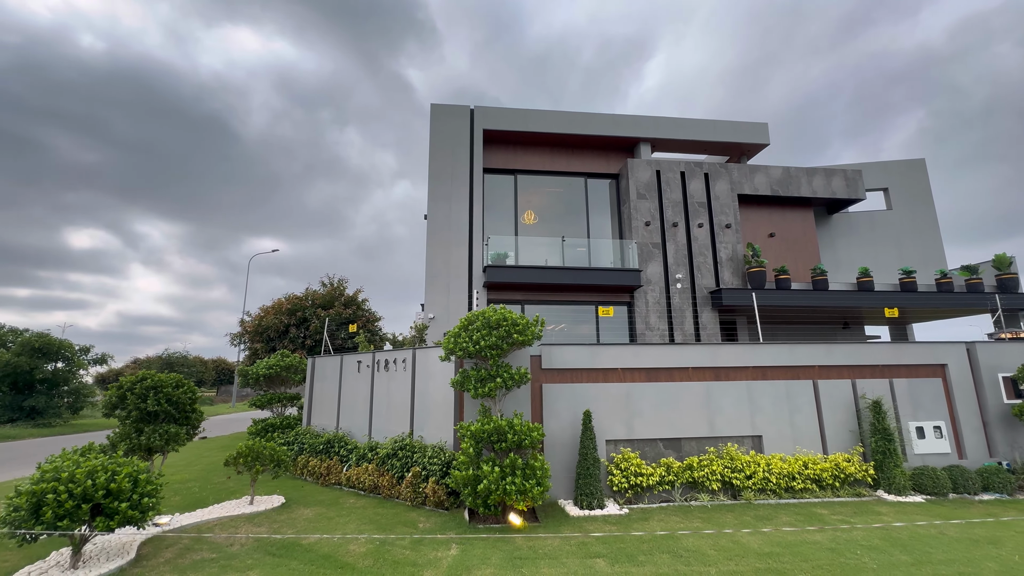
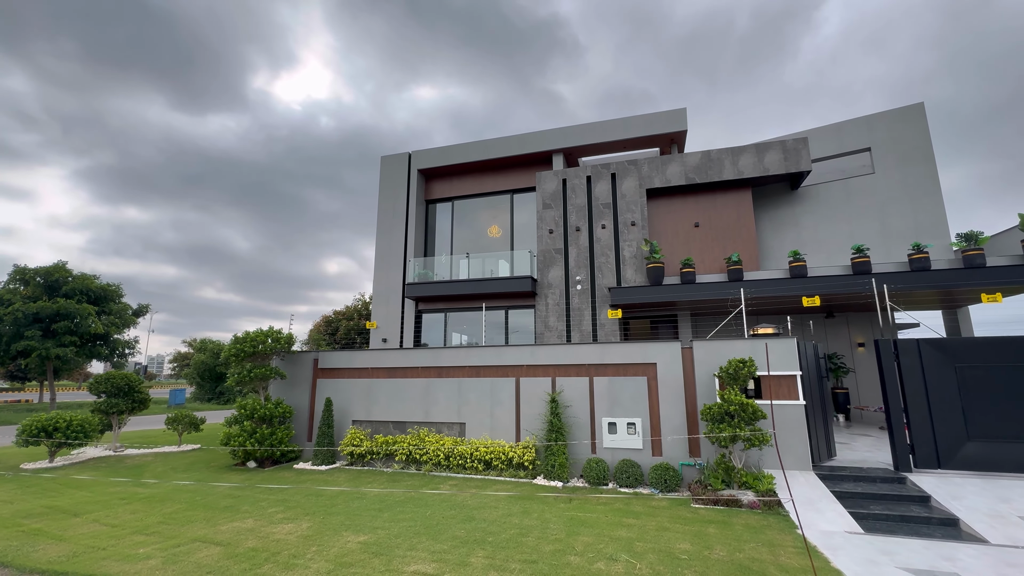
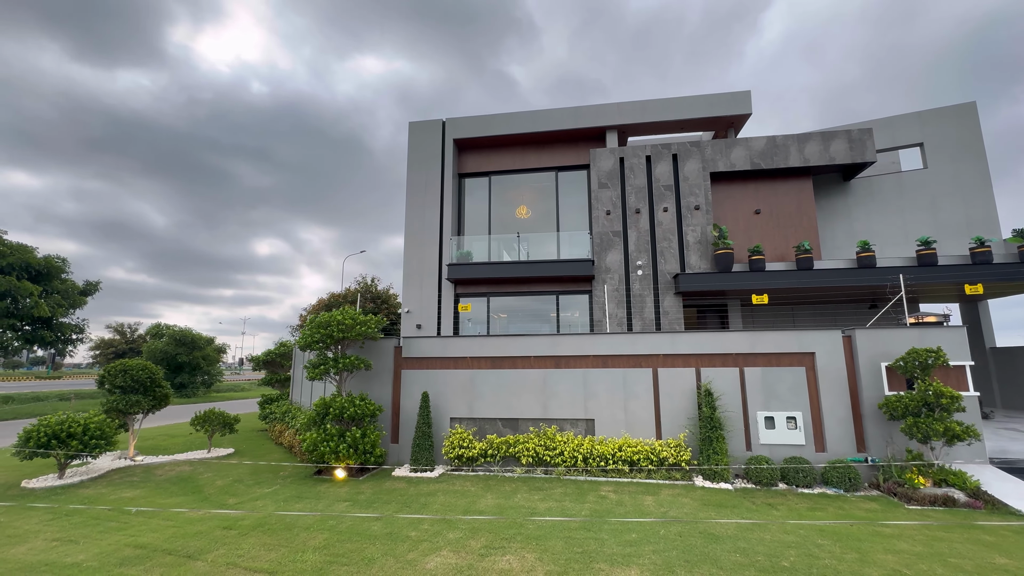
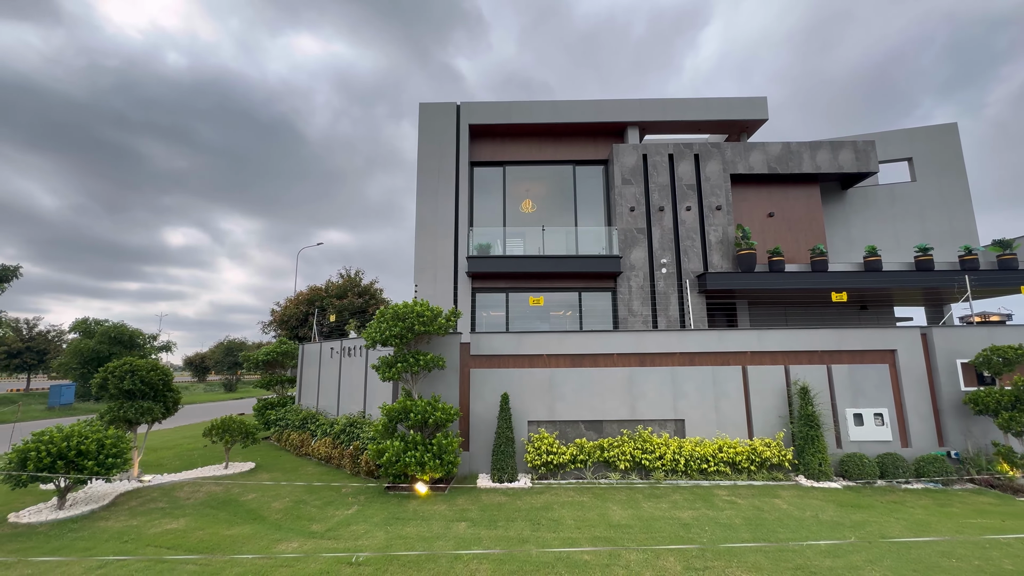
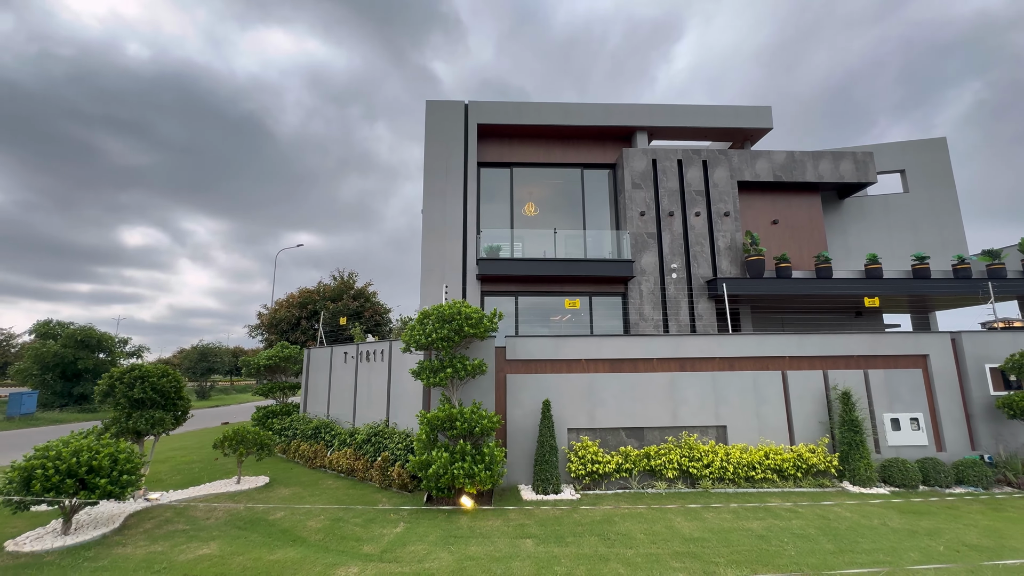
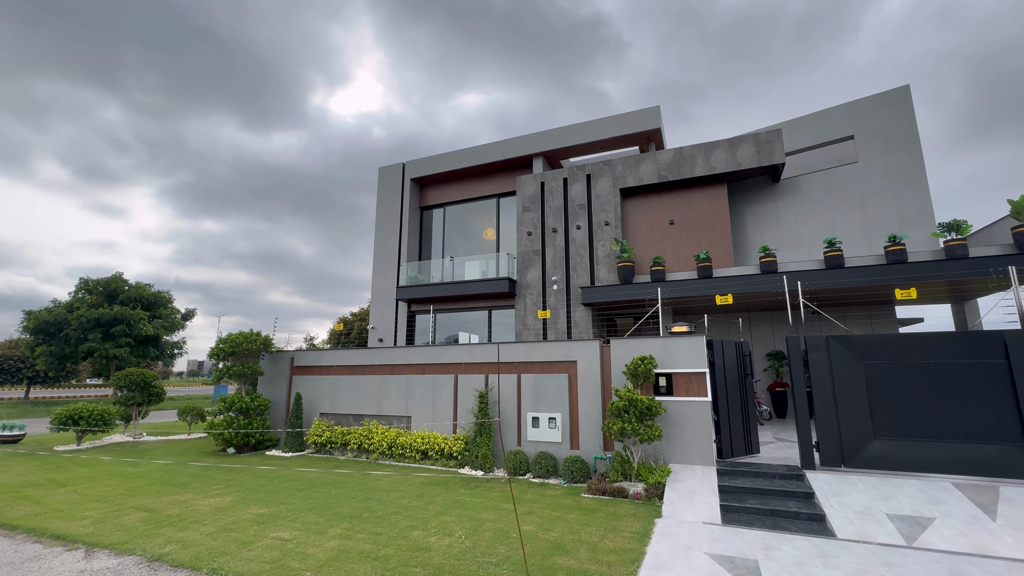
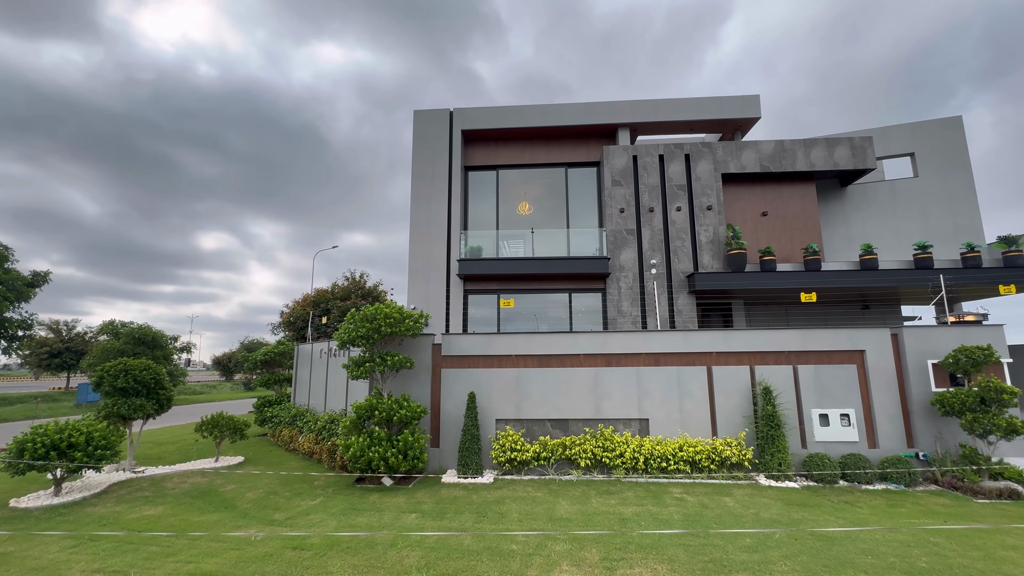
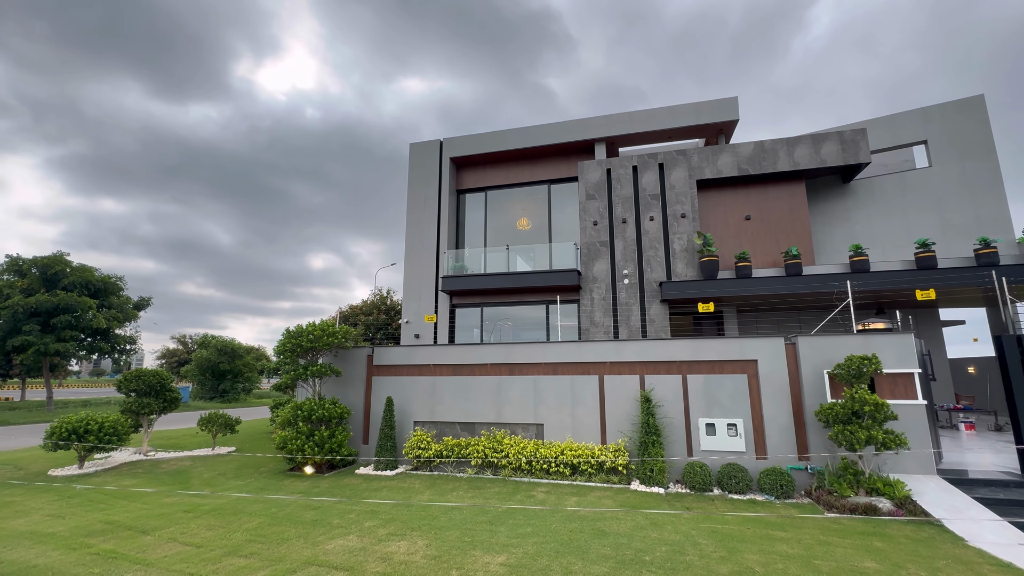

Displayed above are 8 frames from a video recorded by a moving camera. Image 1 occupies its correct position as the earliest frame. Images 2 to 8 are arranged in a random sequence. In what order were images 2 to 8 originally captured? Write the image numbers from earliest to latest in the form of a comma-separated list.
5, 4, 7, 3, 8, 2, 6
